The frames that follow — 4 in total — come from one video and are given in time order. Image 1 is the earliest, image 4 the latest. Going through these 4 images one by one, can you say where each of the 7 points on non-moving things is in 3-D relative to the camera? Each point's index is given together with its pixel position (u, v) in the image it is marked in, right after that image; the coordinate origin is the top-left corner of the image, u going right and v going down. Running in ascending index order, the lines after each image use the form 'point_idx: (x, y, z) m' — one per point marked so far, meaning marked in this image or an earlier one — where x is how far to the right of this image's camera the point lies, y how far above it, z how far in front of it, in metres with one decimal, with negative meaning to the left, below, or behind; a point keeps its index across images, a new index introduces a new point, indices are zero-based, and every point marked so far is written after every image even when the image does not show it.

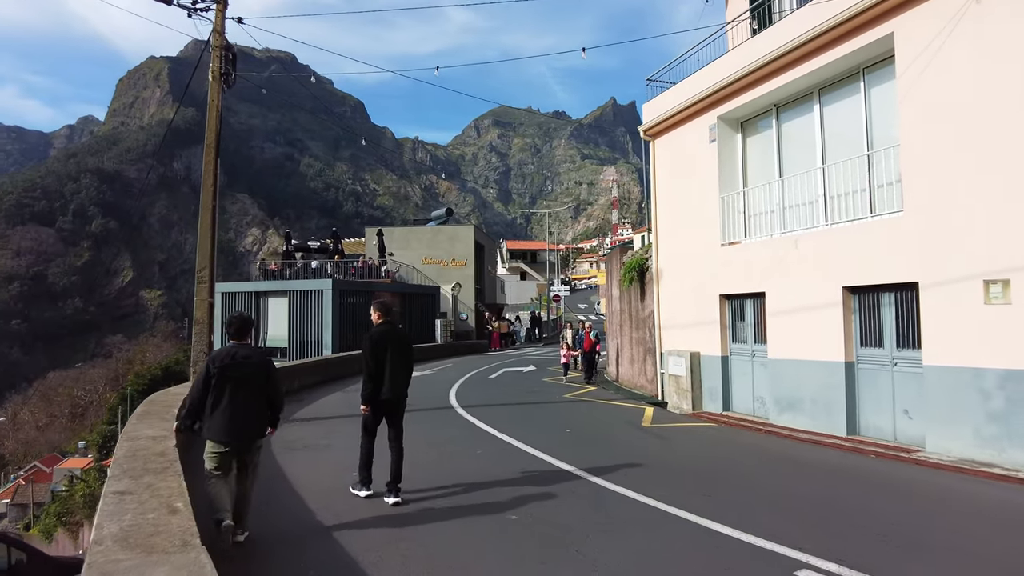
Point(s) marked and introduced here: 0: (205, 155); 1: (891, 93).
0: (-4.7, +2.1, +9.8) m
1: (+5.0, +2.6, +8.5) m
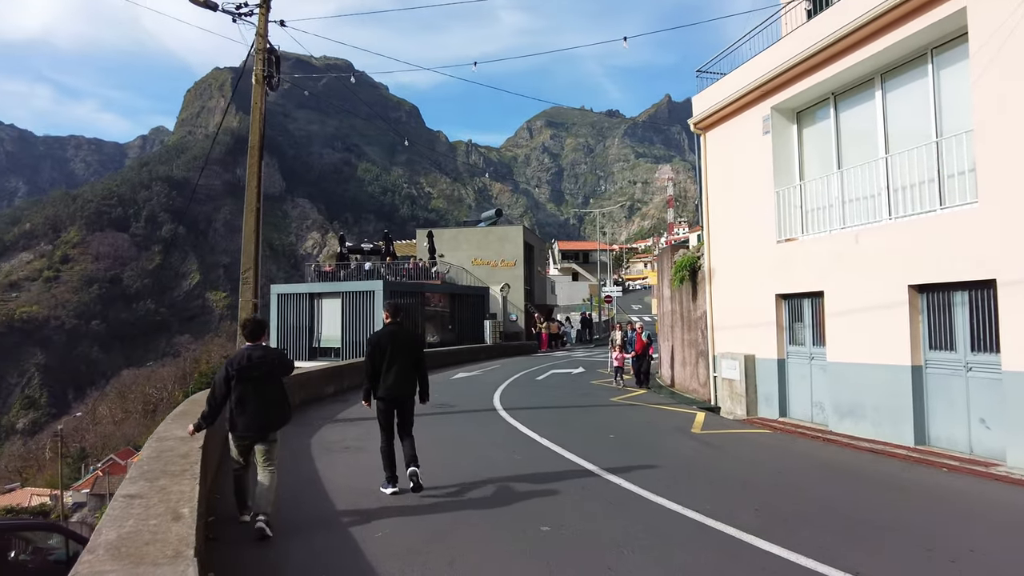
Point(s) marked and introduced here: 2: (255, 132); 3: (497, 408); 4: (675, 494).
0: (-4.1, +2.1, +9.9) m
1: (+5.5, +2.6, +7.8) m
2: (-4.0, +2.5, +9.9) m
3: (-0.3, -2.2, +11.5) m
4: (+1.6, -1.9, +5.9) m
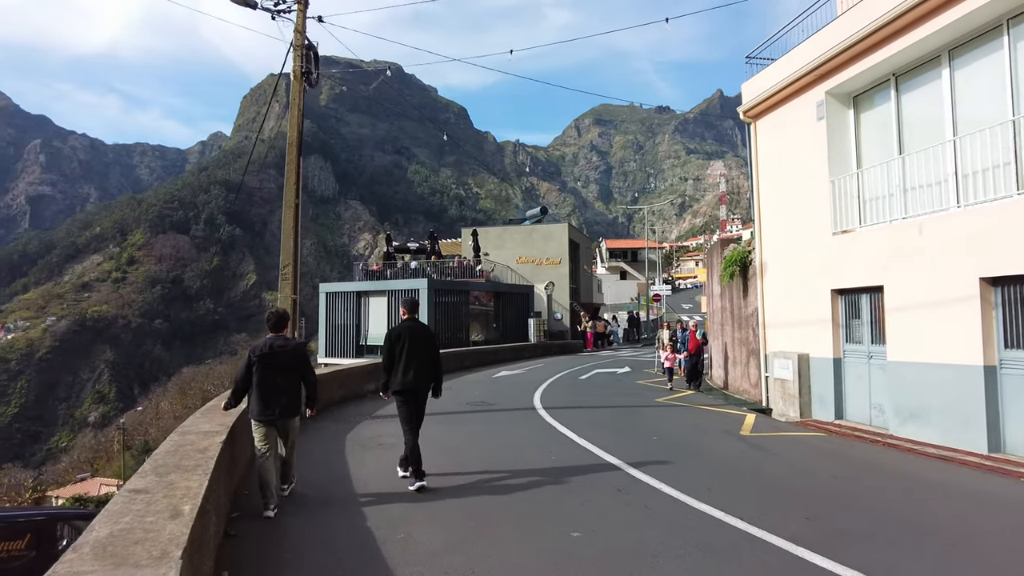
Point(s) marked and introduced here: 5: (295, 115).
0: (-3.5, +2.1, +9.9) m
1: (+5.9, +2.7, +7.2) m
2: (-3.4, +2.5, +9.9) m
3: (+0.5, -2.1, +11.3) m
4: (+1.9, -1.8, +5.6) m
5: (-3.4, +2.7, +9.9) m
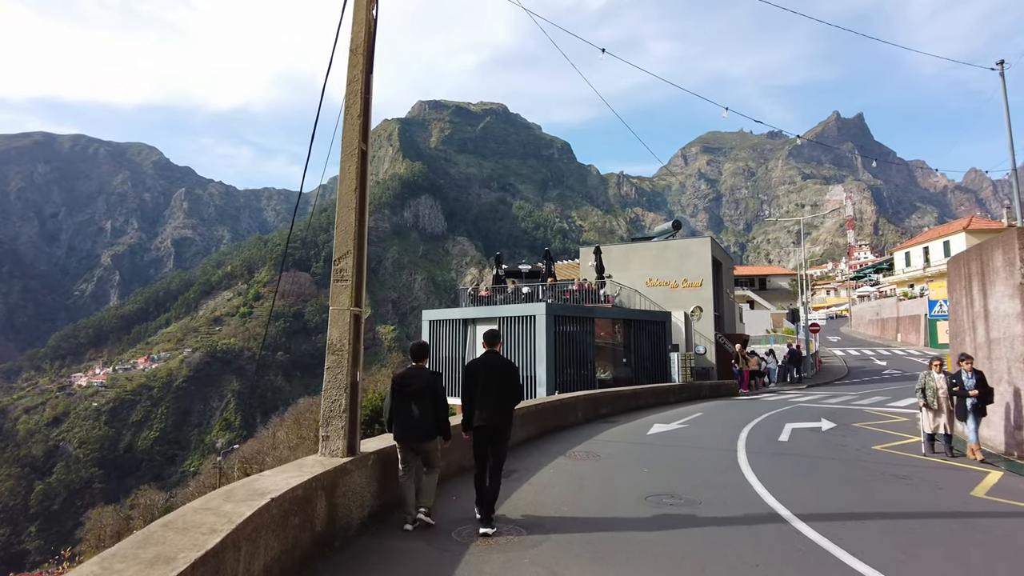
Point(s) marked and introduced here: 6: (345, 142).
0: (-1.5, +2.1, +5.9) m
1: (+7.3, +2.9, +1.7) m
2: (-1.4, +2.4, +5.9) m
3: (+2.6, -2.2, +6.4) m
4: (+3.1, -1.6, +0.5) m
5: (-1.4, +2.6, +5.9) m
6: (-1.5, +1.3, +5.8) m
